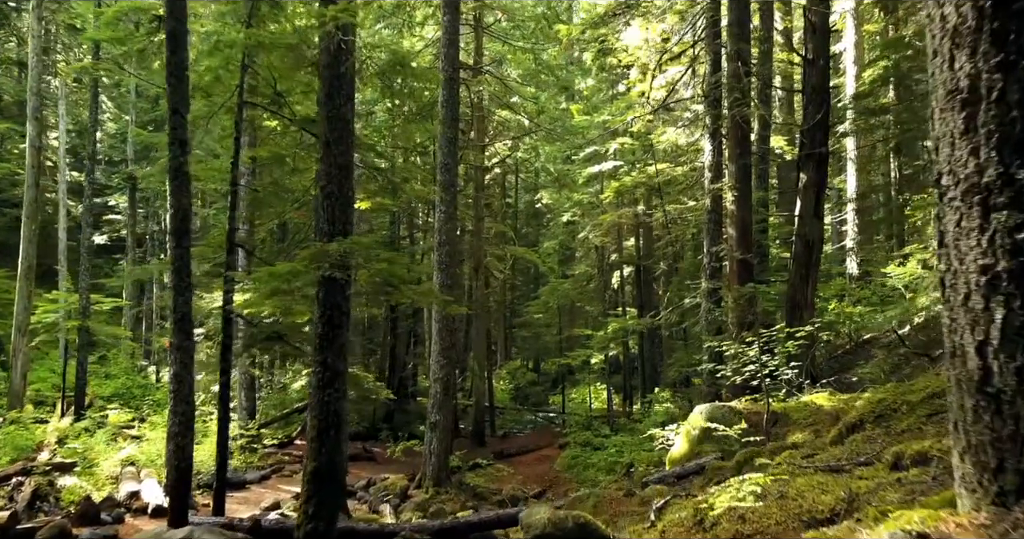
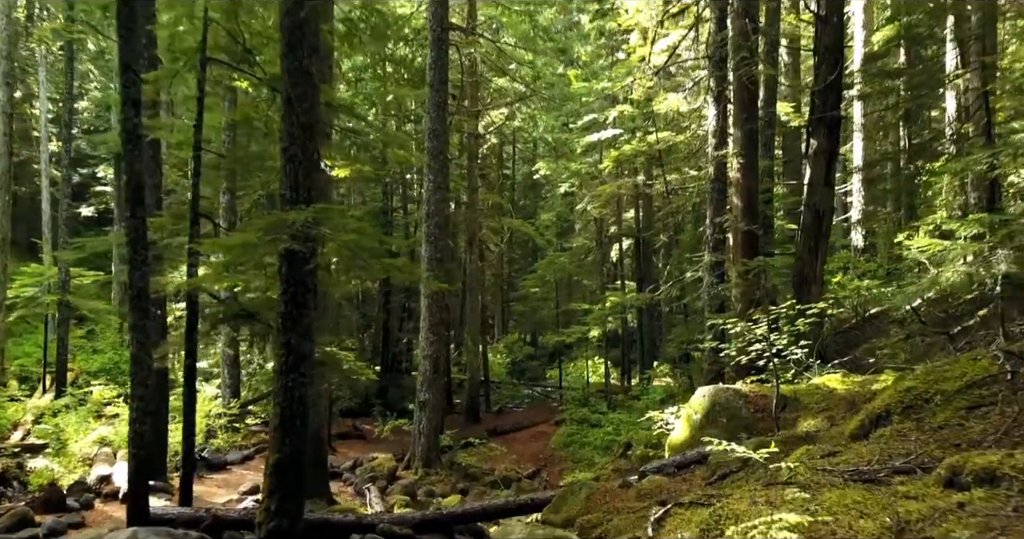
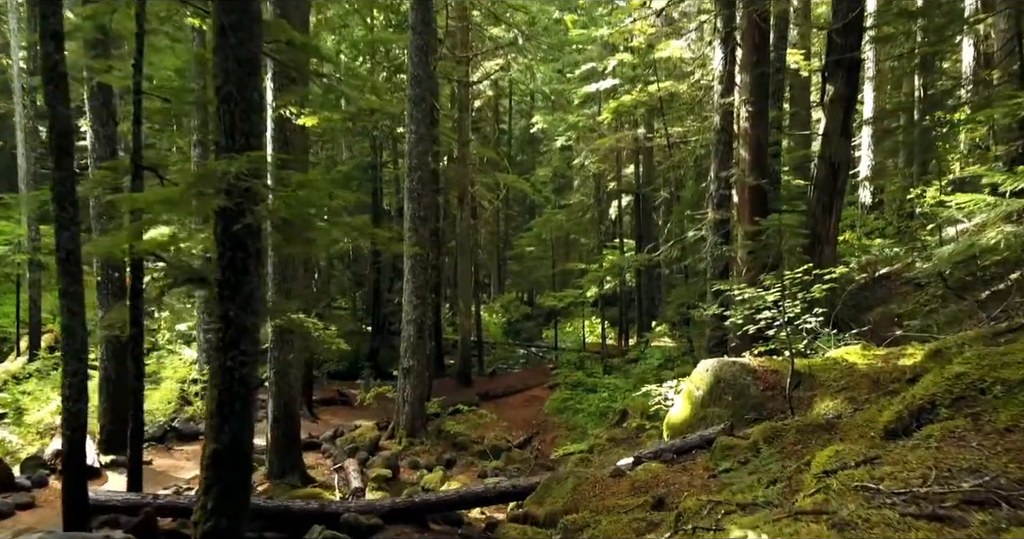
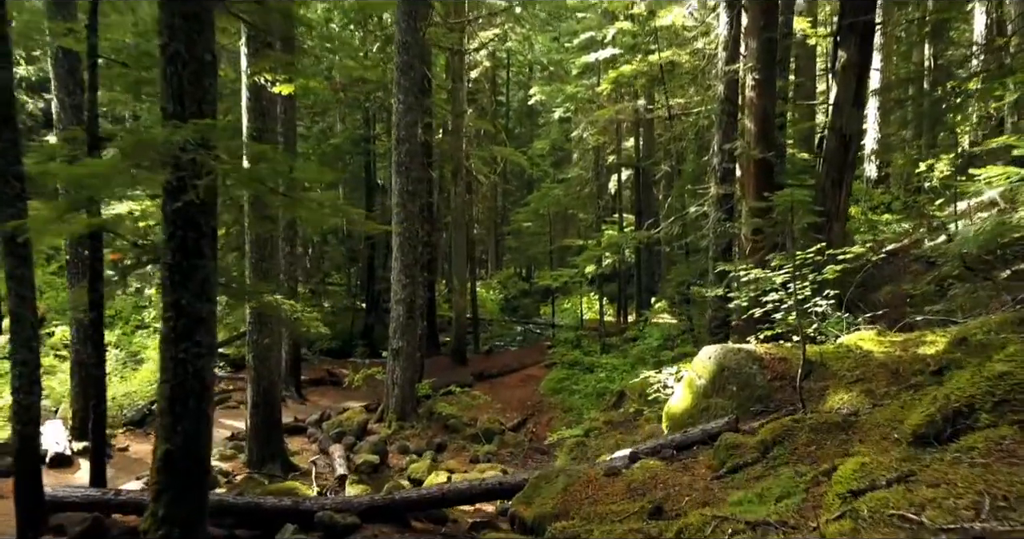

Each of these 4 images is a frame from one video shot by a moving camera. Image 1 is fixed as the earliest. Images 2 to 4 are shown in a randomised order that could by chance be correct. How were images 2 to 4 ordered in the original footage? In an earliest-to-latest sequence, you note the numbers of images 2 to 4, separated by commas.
2, 3, 4
